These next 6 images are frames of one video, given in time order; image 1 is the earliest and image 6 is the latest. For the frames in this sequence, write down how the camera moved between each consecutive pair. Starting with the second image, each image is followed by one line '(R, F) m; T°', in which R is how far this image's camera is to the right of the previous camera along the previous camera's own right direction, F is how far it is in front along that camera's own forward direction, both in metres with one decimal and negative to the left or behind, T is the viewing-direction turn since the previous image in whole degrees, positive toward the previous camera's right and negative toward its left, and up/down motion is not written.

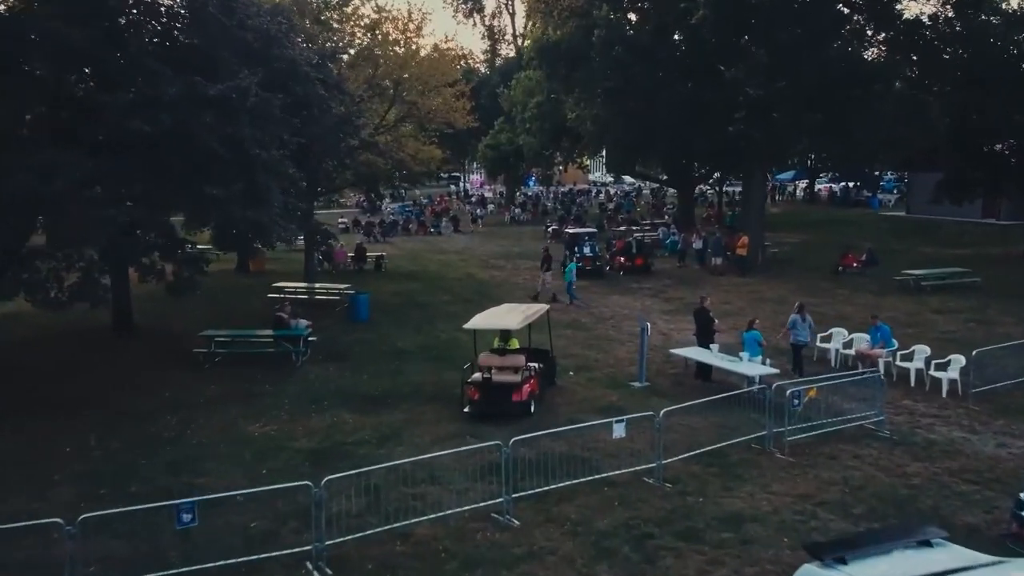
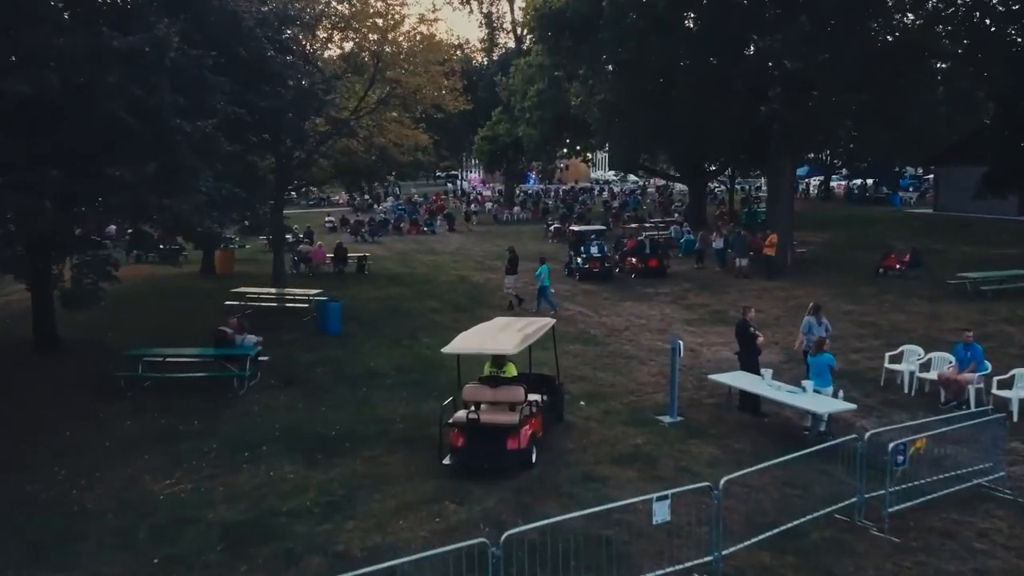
(+0.1, +3.8) m; 0°
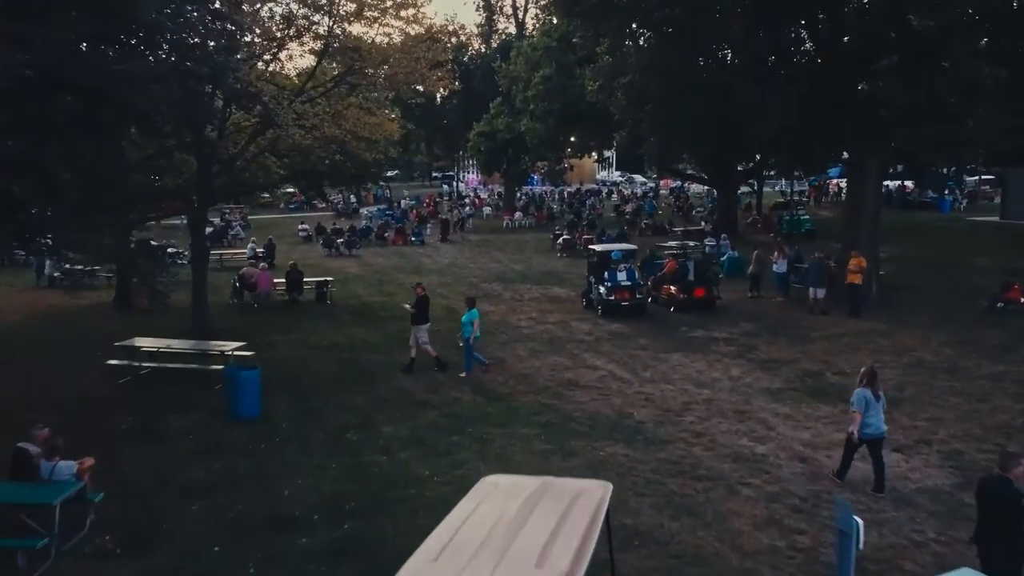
(-0.1, +7.0) m; 0°
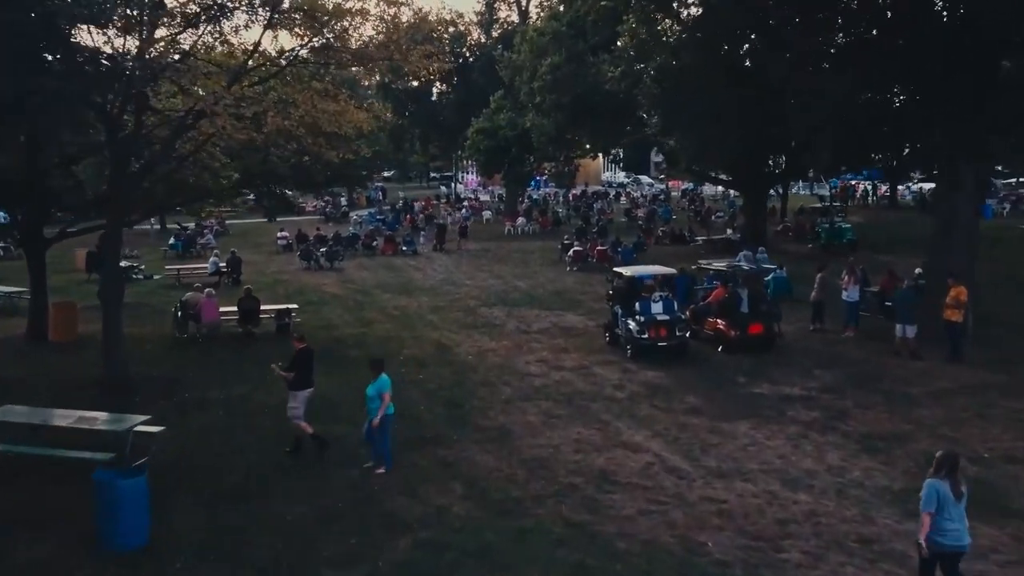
(-0.1, +4.7) m; 0°
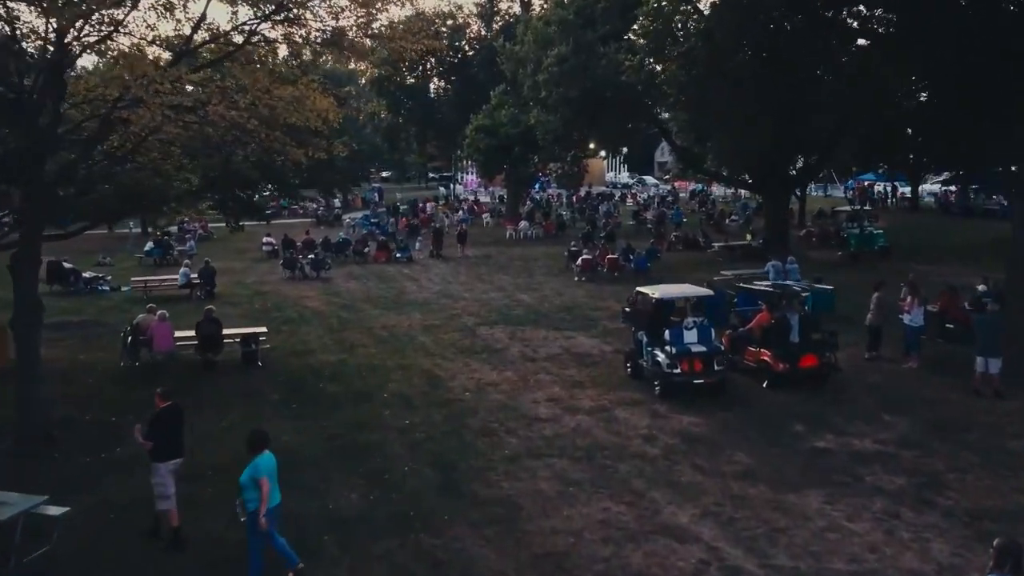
(-0.1, +2.9) m; 0°
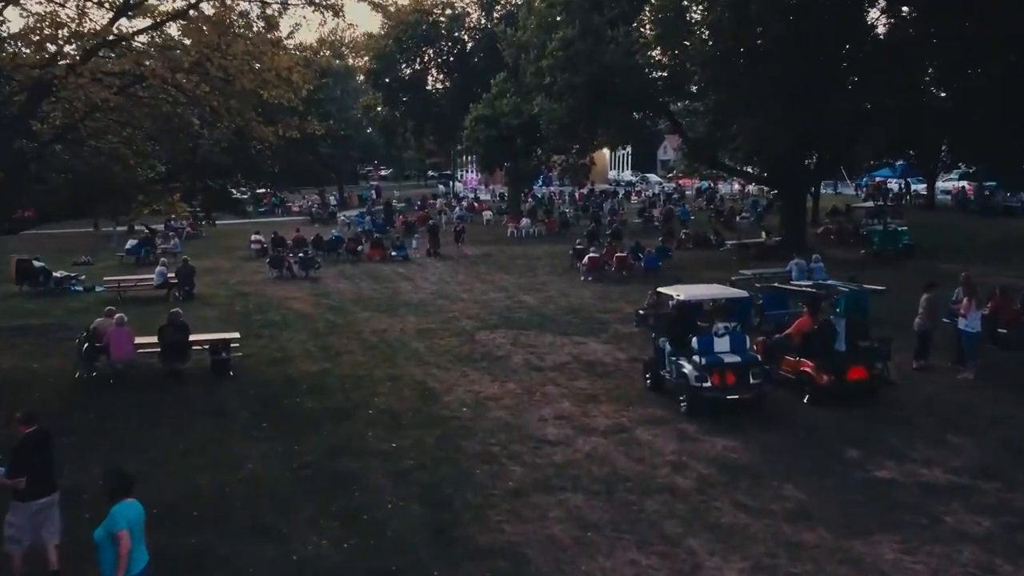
(0.0, +2.0) m; 0°
